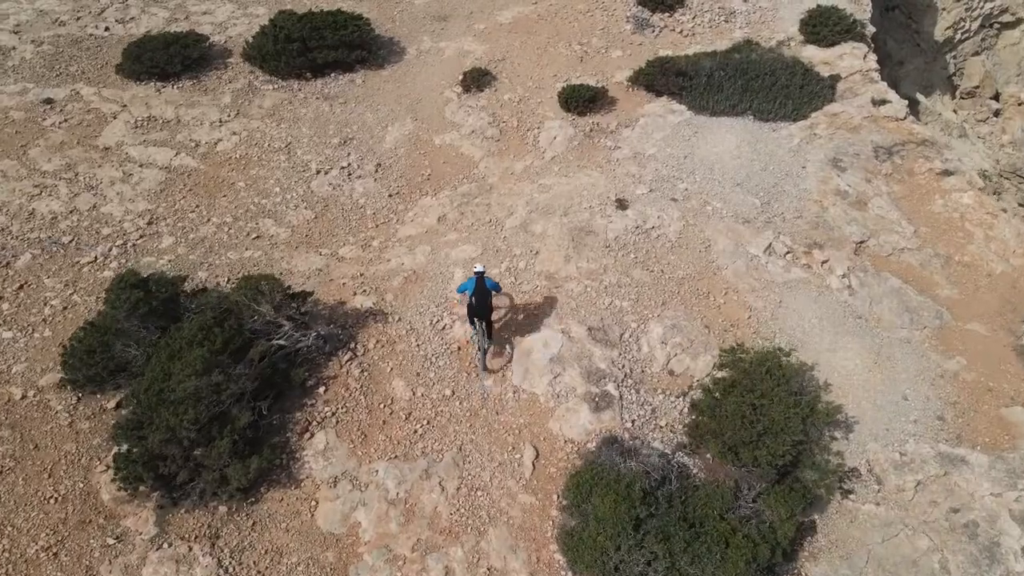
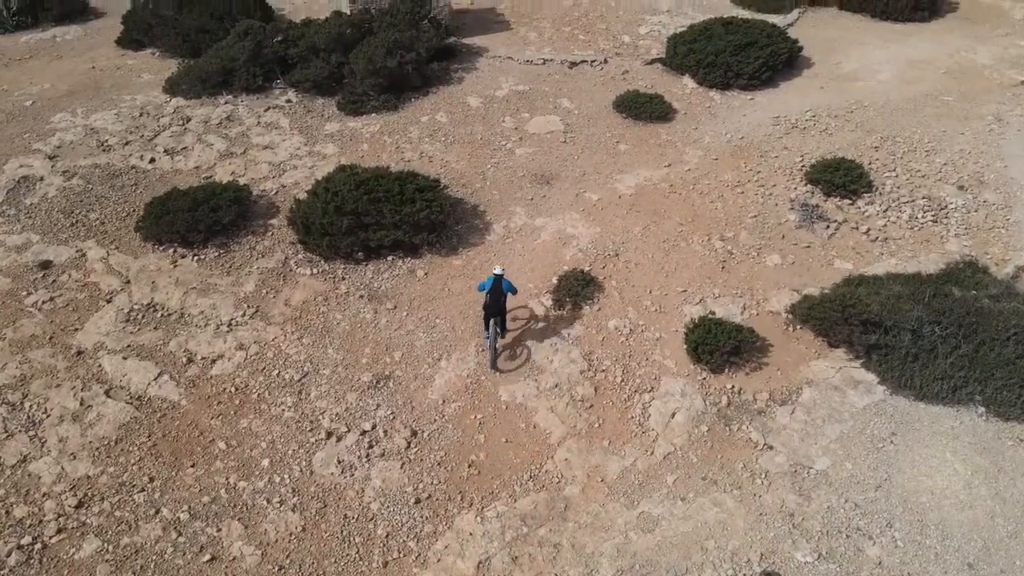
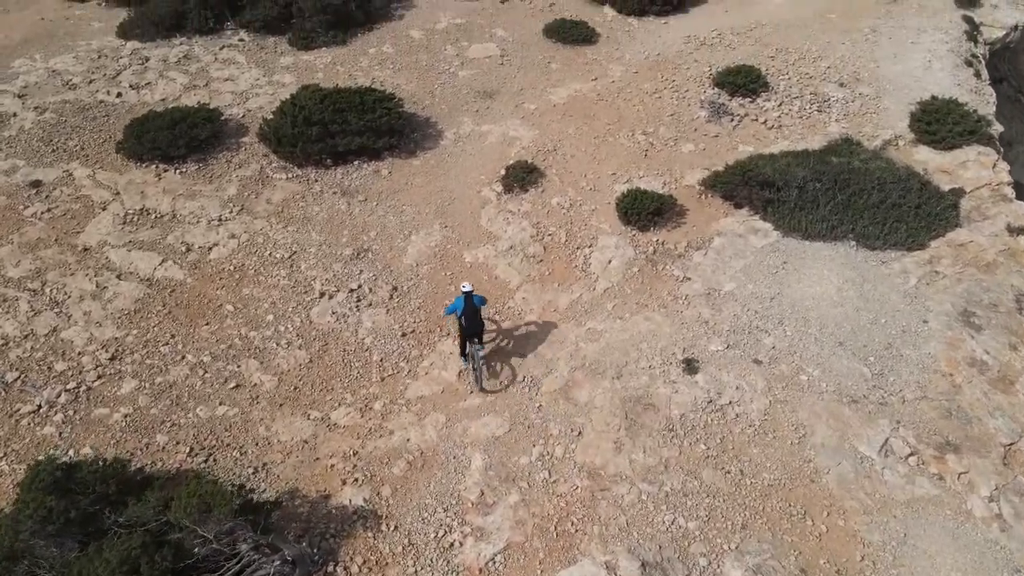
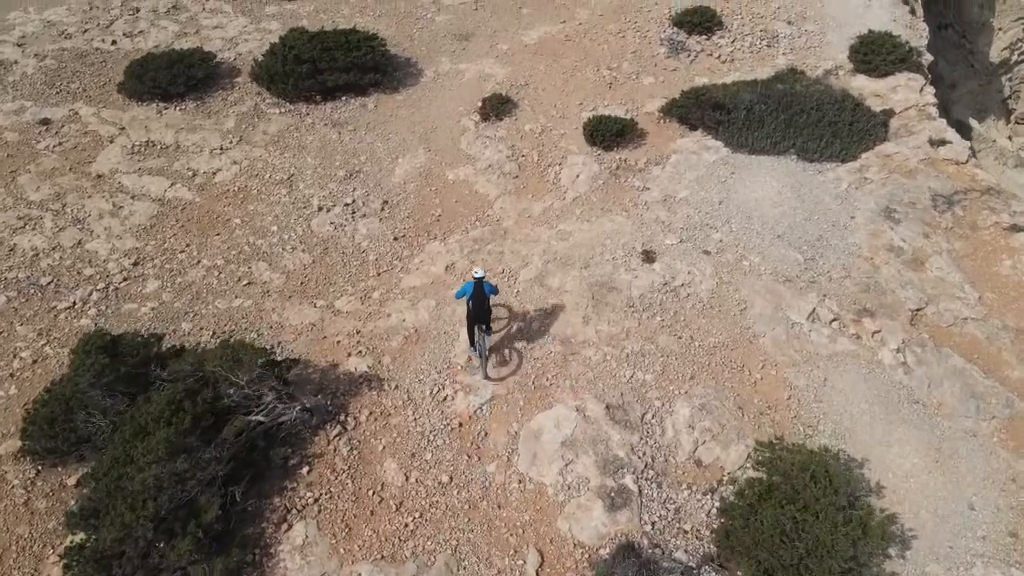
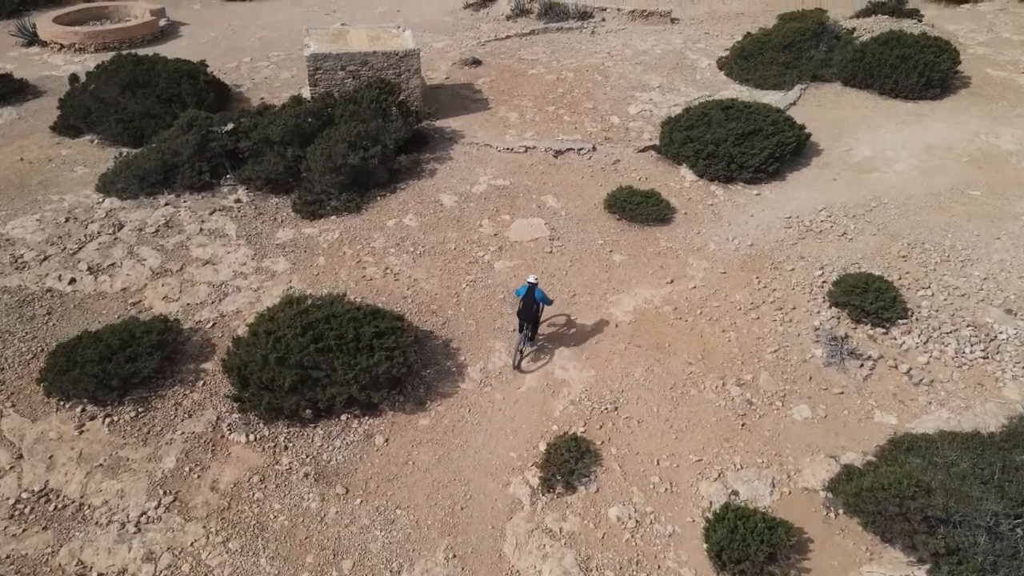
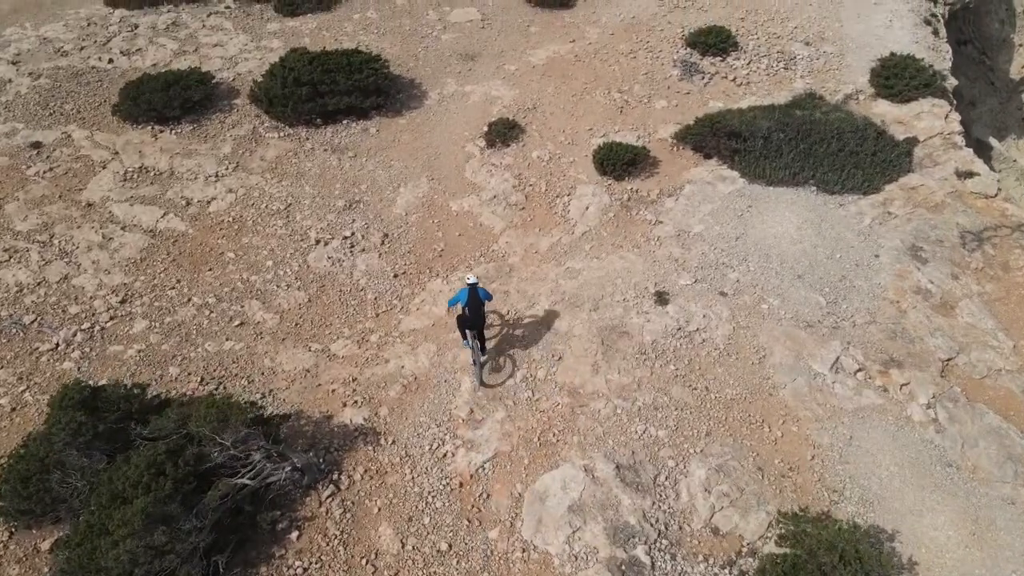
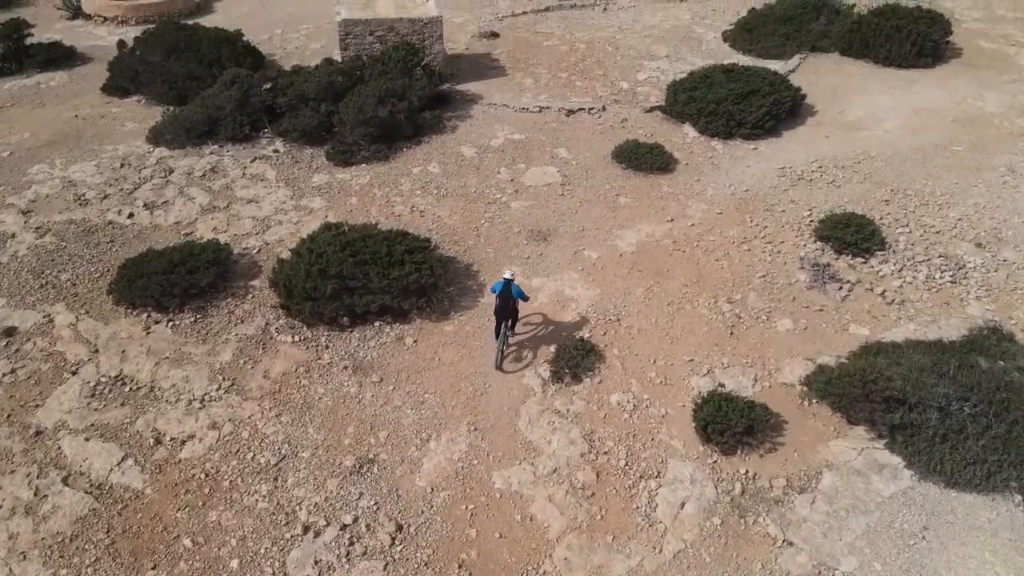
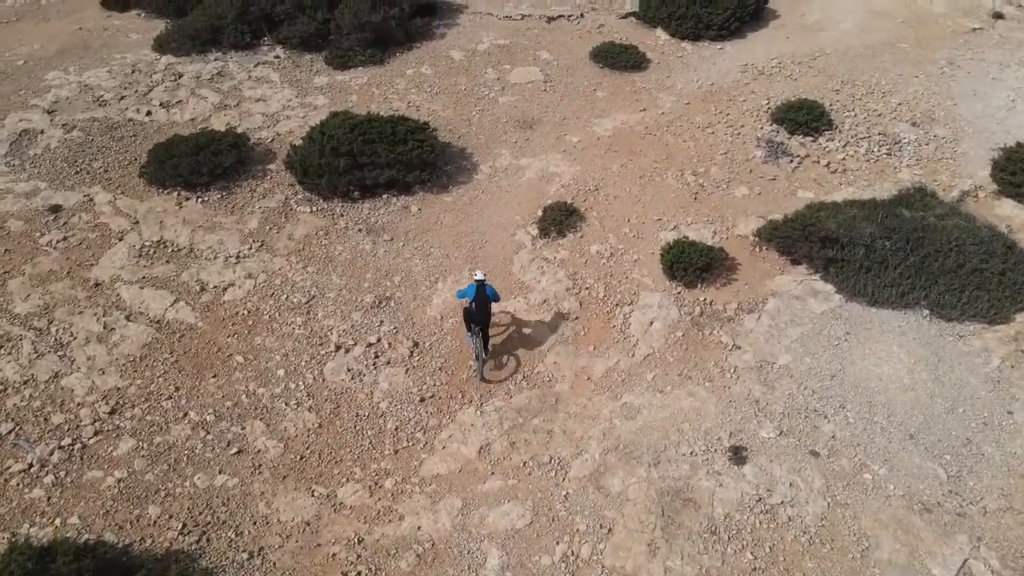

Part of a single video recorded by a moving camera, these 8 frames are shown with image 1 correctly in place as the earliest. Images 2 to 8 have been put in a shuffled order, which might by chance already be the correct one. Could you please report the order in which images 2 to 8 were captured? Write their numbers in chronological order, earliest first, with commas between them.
4, 6, 3, 8, 2, 7, 5
